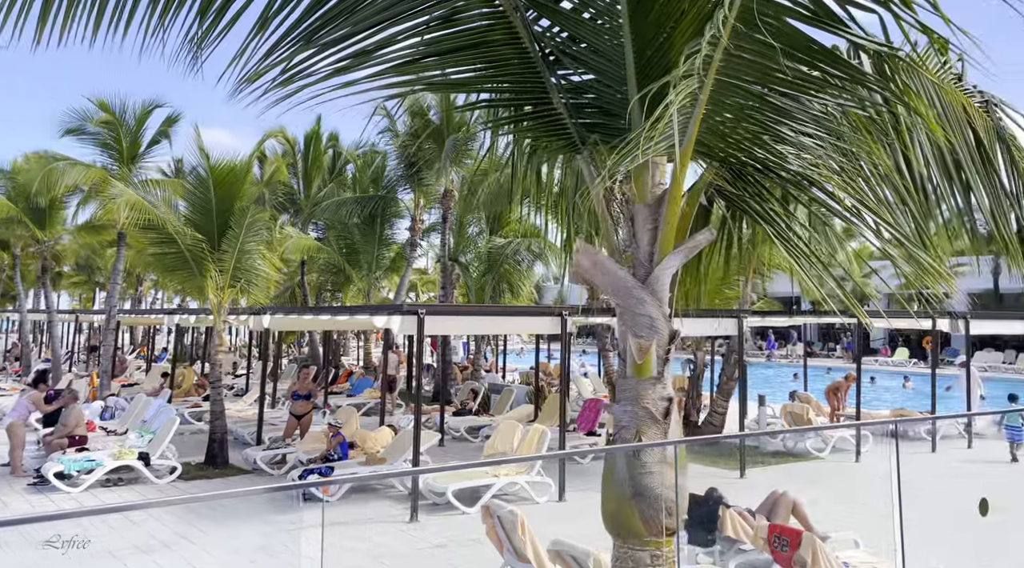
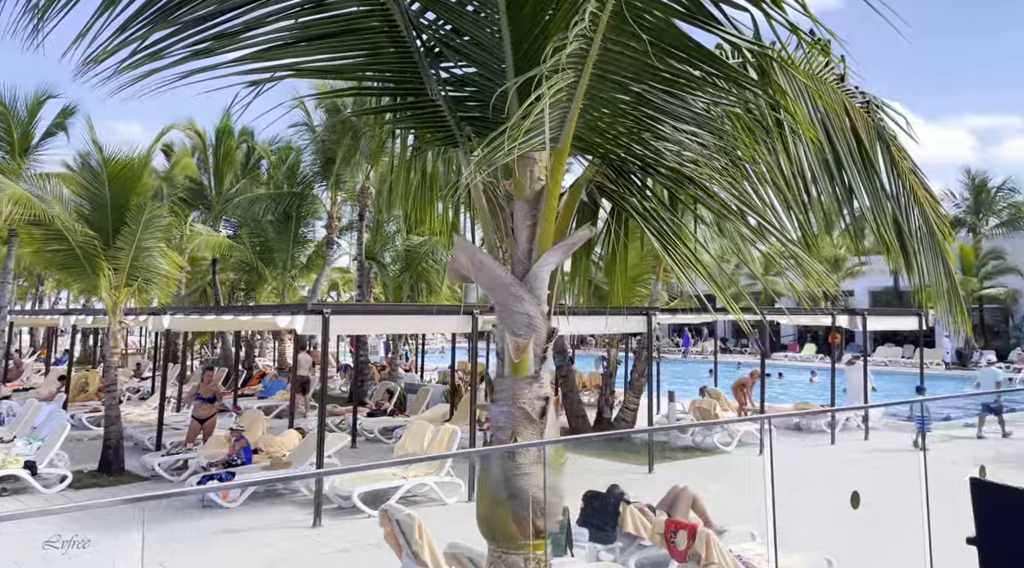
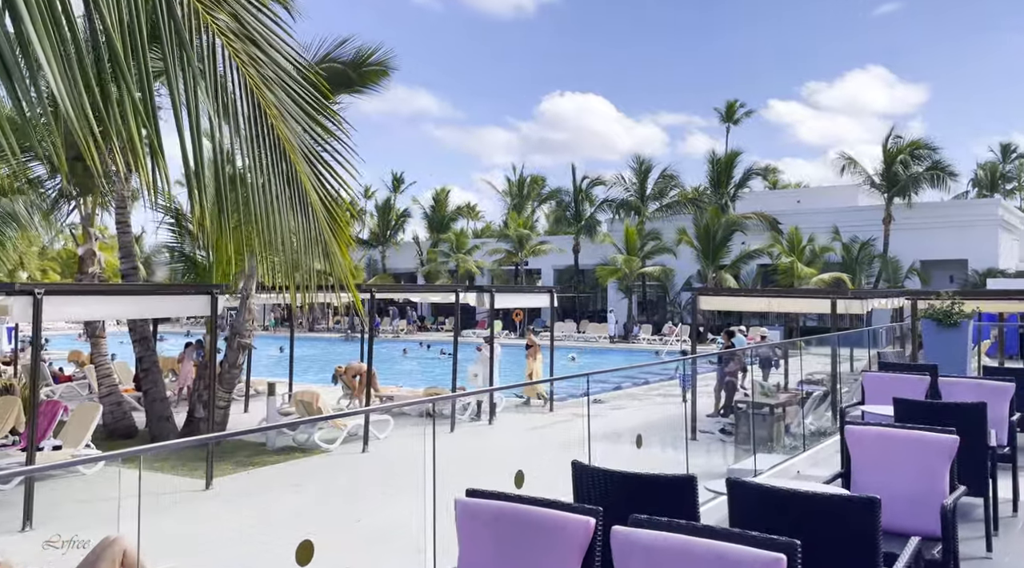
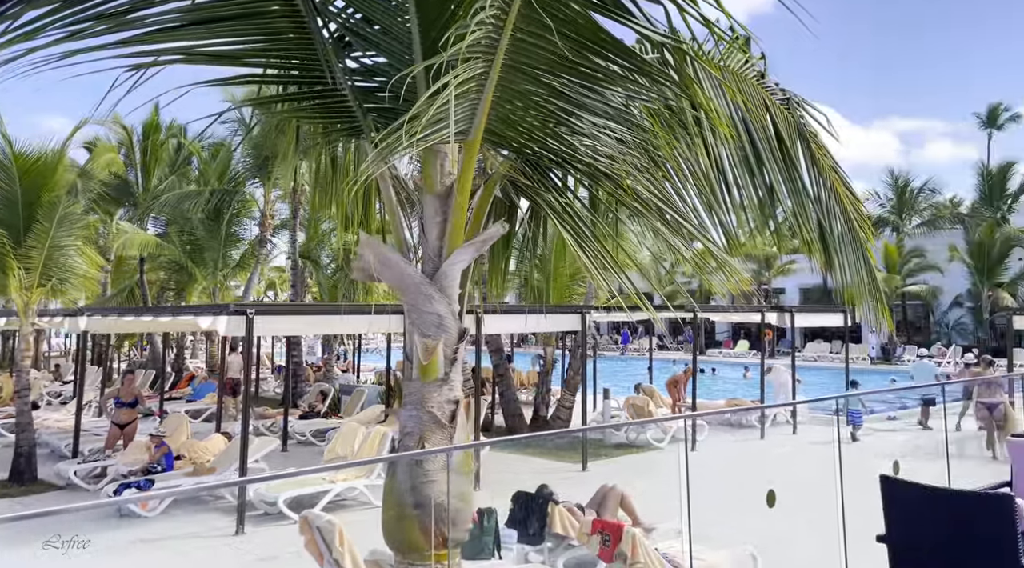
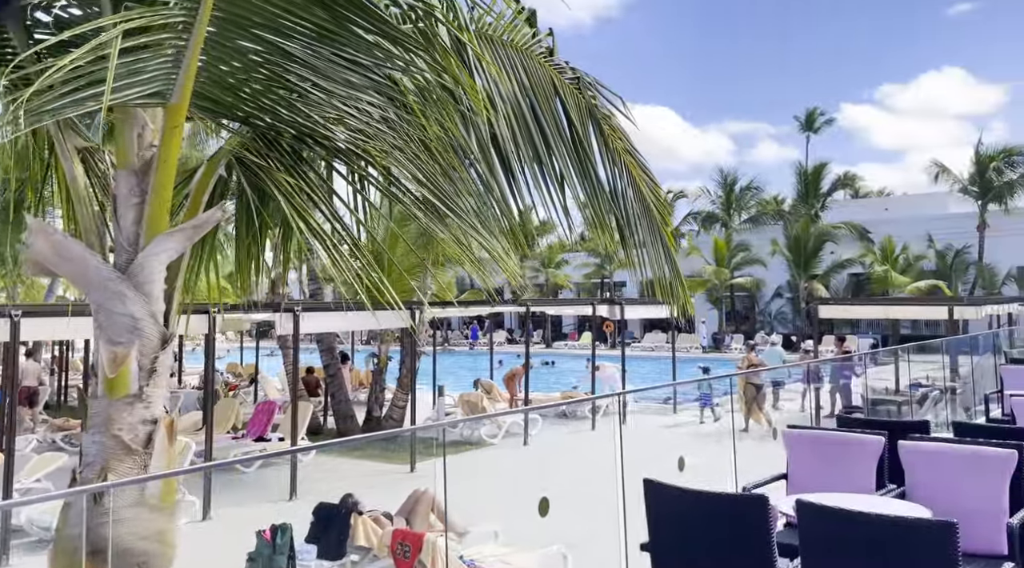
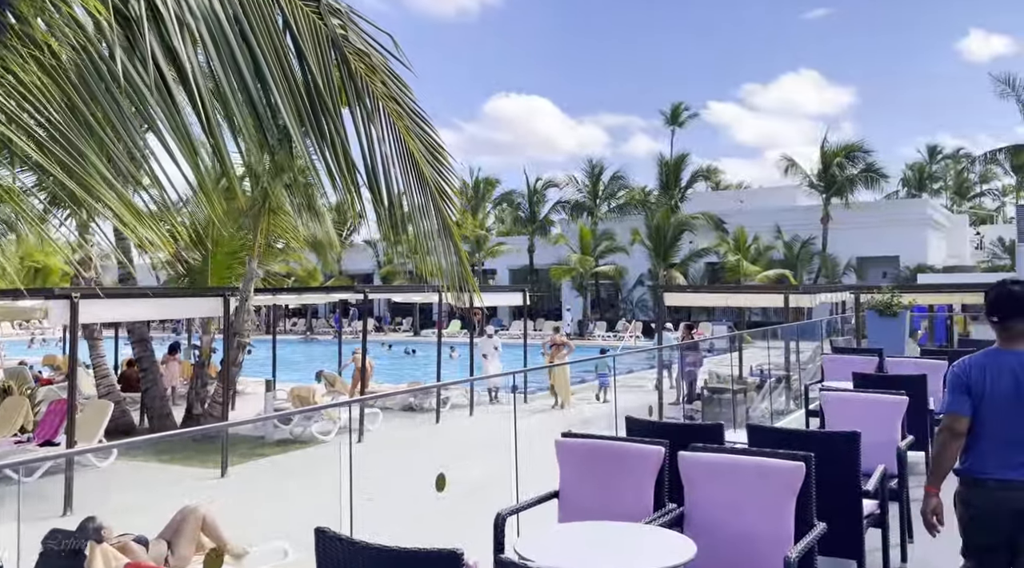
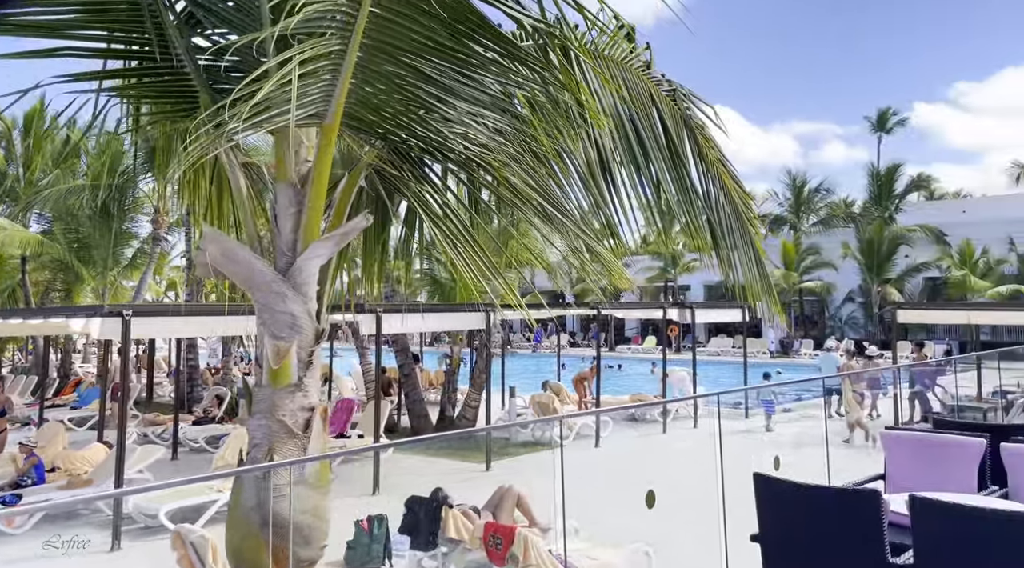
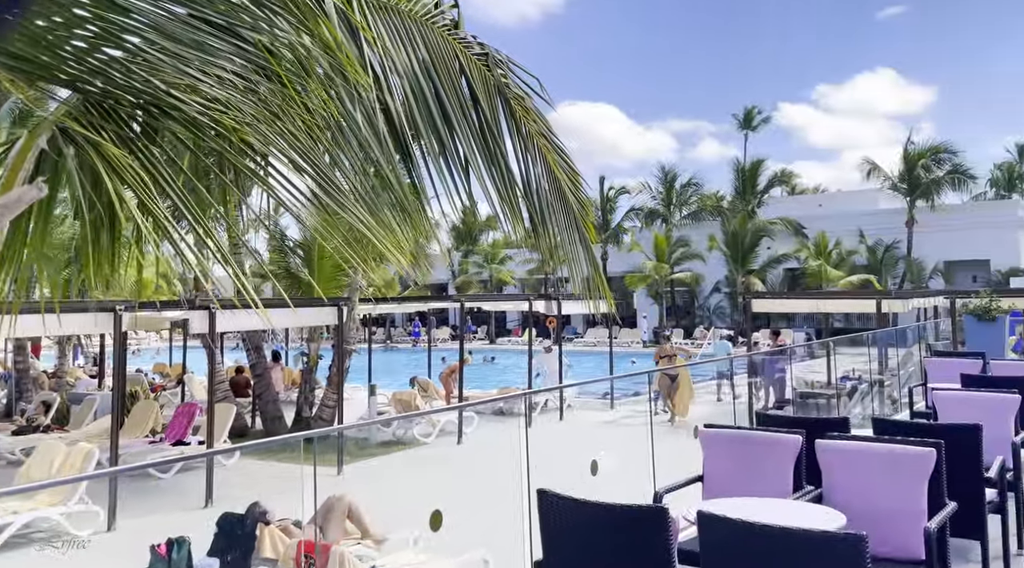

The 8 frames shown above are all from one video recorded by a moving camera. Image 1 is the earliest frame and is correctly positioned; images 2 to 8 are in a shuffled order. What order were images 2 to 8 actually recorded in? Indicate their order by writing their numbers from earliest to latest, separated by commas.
2, 4, 7, 5, 8, 6, 3
